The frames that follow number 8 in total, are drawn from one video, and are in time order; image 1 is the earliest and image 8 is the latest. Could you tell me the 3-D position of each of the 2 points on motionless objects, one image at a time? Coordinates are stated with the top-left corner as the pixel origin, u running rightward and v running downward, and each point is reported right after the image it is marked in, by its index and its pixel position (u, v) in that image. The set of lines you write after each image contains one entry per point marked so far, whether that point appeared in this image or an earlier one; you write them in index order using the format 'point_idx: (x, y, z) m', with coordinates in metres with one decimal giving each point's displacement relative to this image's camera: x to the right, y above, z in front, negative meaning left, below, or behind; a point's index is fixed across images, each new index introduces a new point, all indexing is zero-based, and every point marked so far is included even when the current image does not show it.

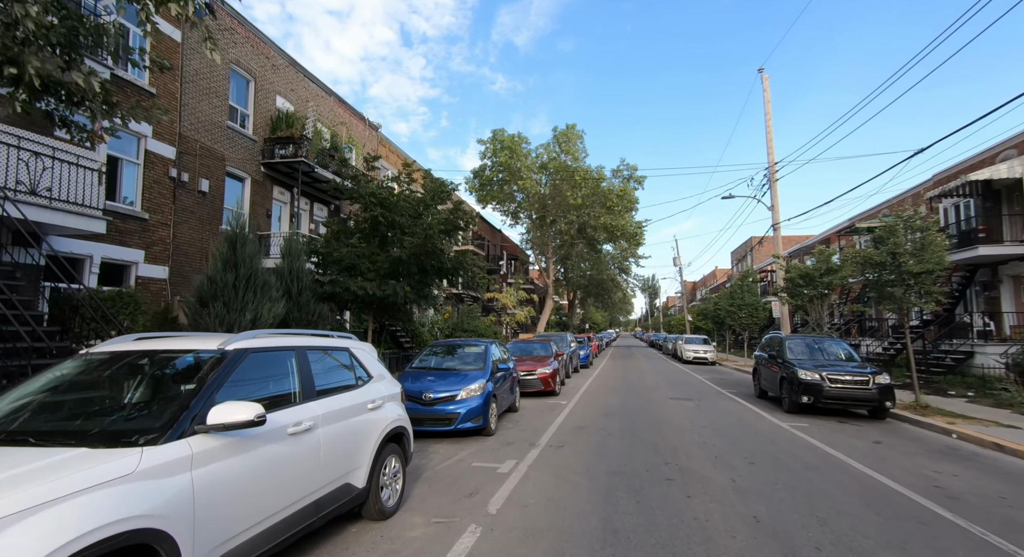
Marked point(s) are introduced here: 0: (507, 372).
0: (-0.1, -1.9, +10.0) m
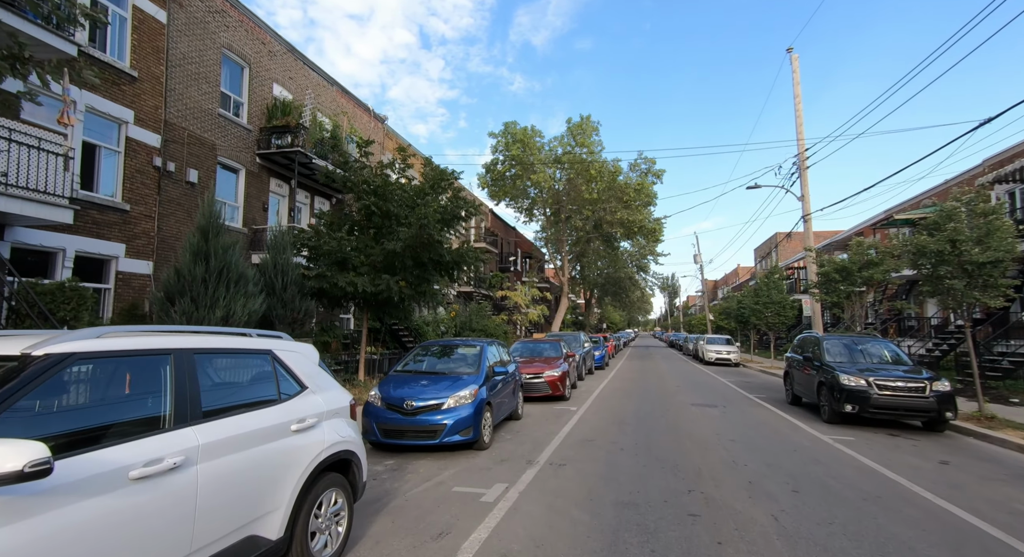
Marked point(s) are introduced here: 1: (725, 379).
0: (-0.1, -1.8, +8.9) m
1: (+8.6, -4.0, +18.9) m
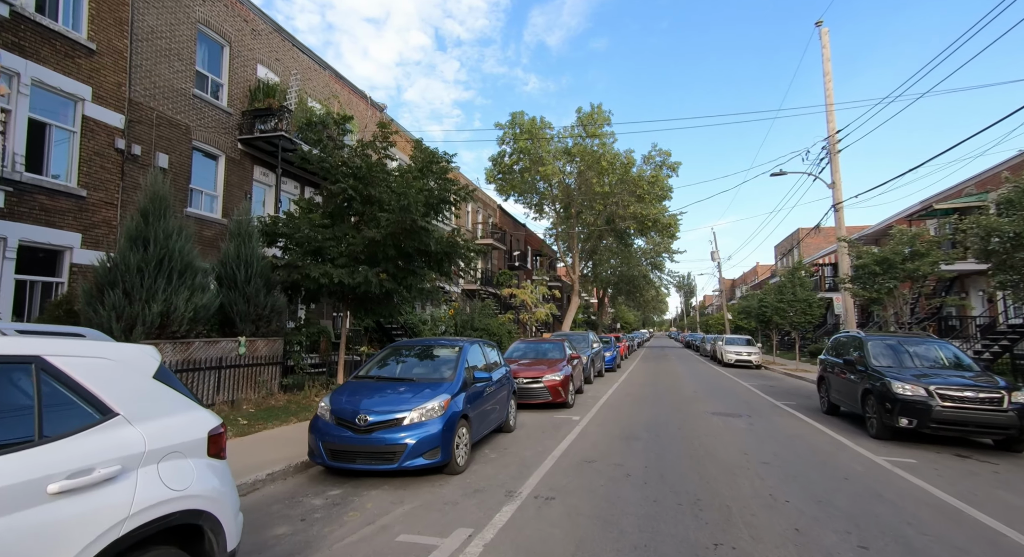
0: (-0.2, -1.6, +7.6) m
1: (+8.7, -3.9, +17.4) m
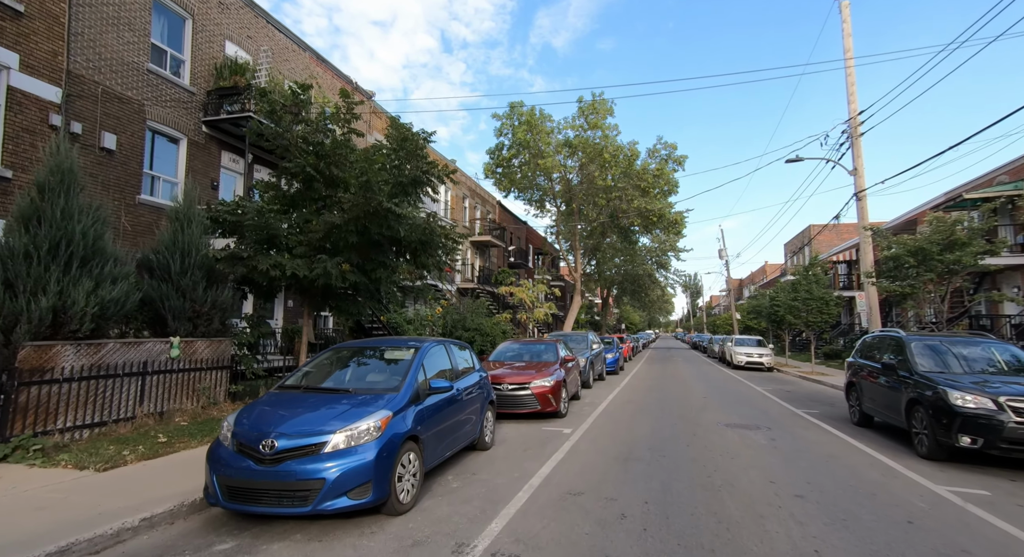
0: (-0.6, -1.5, +6.3) m
1: (+8.4, -3.7, +16.0) m
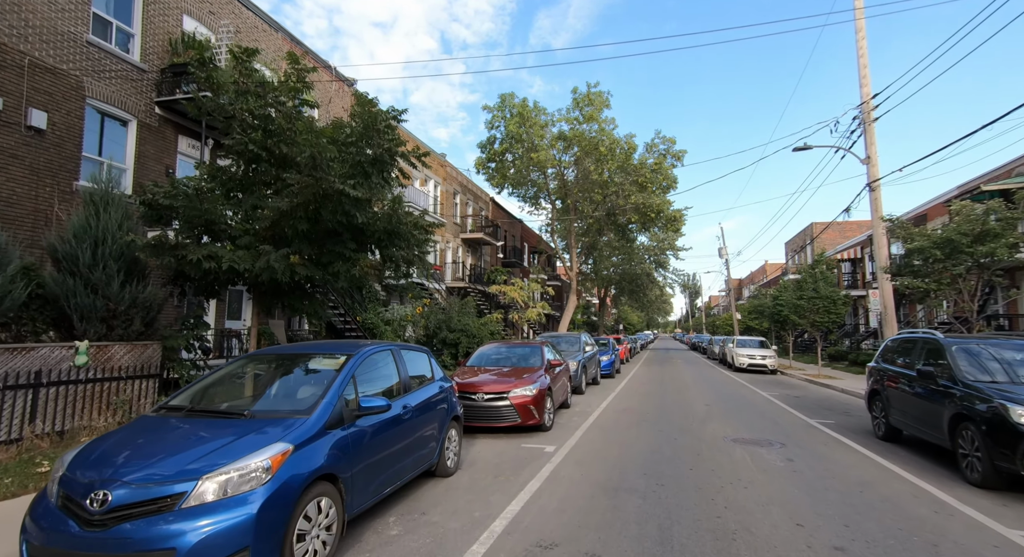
0: (-1.0, -1.4, +5.2) m
1: (+8.0, -3.6, +14.8) m
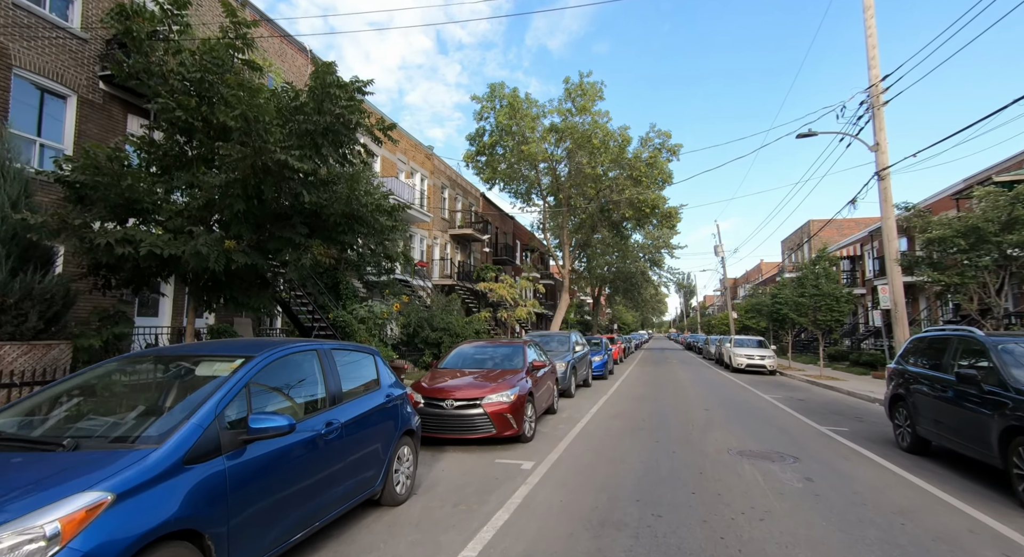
0: (-1.3, -1.2, +4.1) m
1: (+7.6, -3.4, +13.8) m
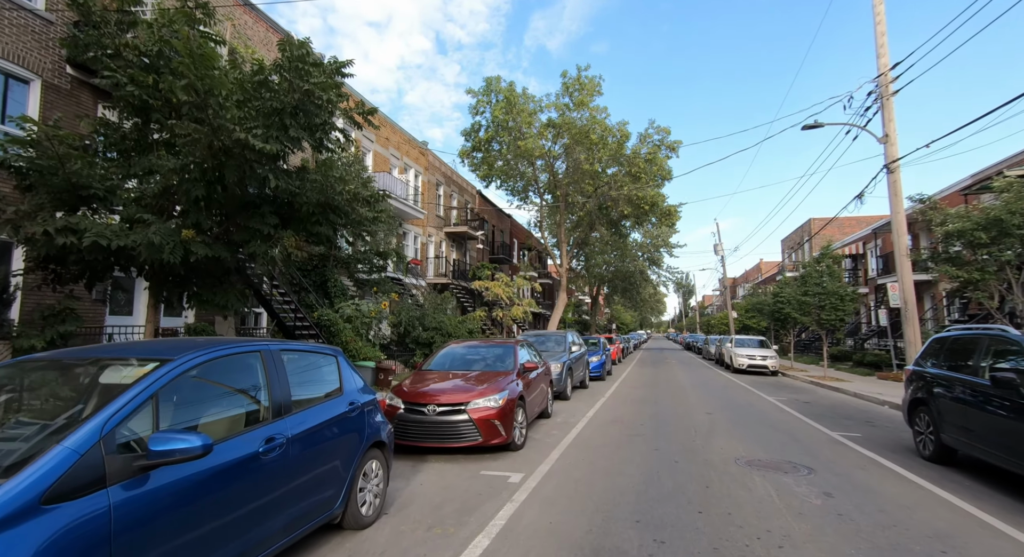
0: (-1.5, -1.1, +3.5) m
1: (+7.4, -3.4, +13.3) m
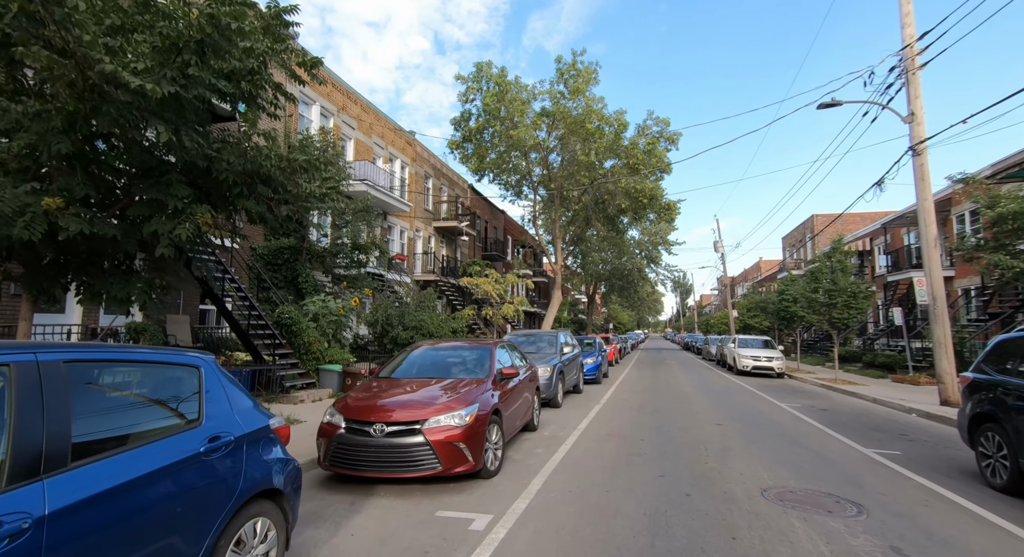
0: (-1.8, -1.0, +2.2) m
1: (+7.0, -3.2, +12.0) m
